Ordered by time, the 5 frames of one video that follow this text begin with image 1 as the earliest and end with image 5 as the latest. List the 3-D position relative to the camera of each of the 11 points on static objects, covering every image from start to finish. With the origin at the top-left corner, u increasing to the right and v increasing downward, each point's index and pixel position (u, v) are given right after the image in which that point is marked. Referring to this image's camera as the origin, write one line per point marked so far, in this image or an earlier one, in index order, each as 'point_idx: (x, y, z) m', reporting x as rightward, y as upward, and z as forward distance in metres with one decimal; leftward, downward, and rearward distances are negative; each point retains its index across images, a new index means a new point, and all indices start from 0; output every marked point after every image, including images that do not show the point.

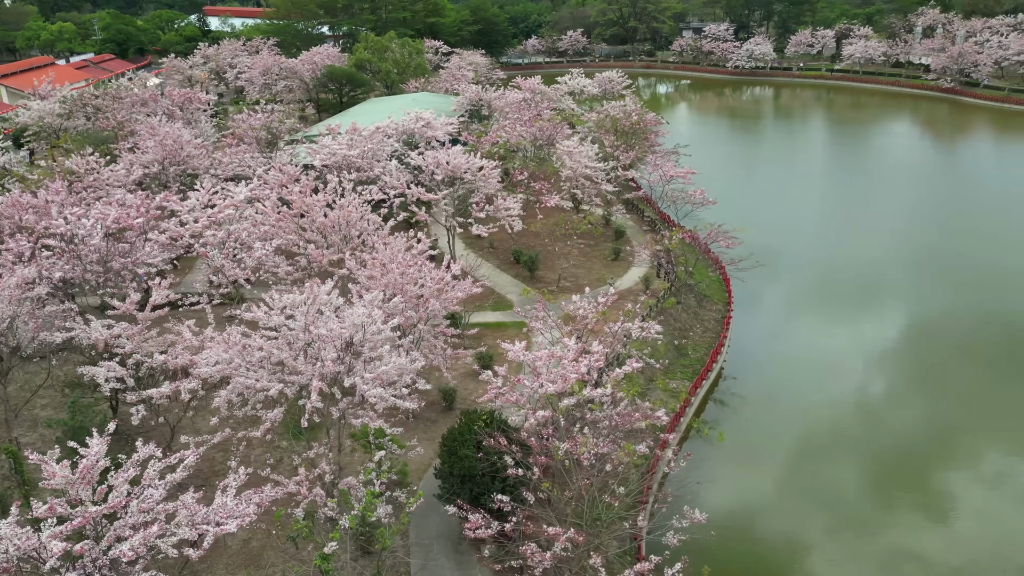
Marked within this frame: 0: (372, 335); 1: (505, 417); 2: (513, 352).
0: (-2.1, -0.7, +11.1) m
1: (-0.2, -1.9, +11.5) m
2: (0.0, -1.1, +12.3) m
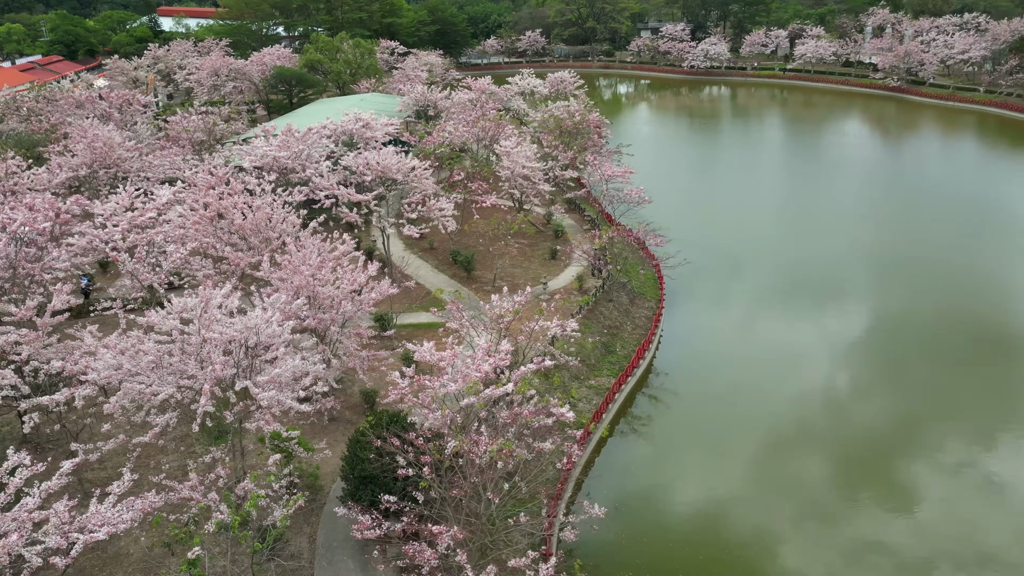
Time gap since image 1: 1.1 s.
0: (-3.6, -0.7, +11.1) m
1: (-1.7, -2.0, +11.5) m
2: (-1.5, -1.1, +12.3) m
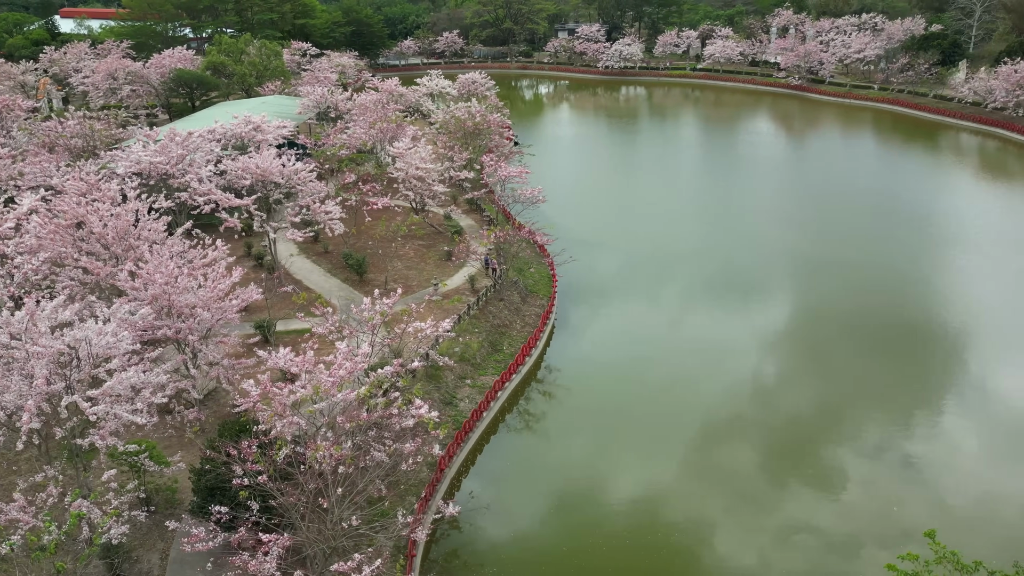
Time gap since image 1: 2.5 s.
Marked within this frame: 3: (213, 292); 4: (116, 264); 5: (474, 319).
0: (-5.8, -0.9, +10.7) m
1: (-3.9, -2.0, +11.3) m
2: (-3.8, -1.1, +12.1) m
3: (-5.5, -0.1, +13.9) m
4: (-8.3, +0.5, +15.7) m
5: (-1.0, -0.8, +19.6) m
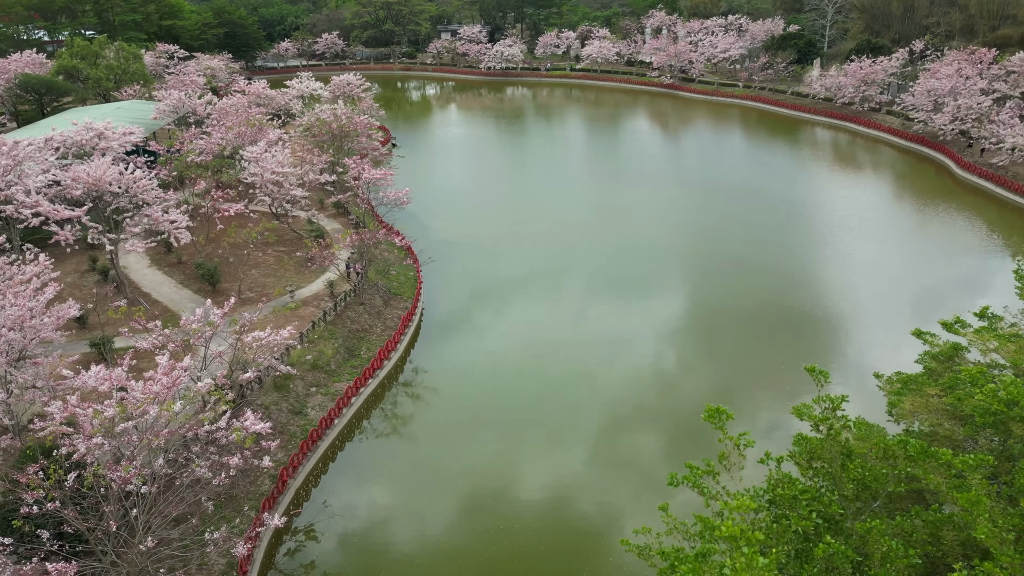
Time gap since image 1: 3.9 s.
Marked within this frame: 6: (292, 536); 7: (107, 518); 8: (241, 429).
0: (-8.3, -1.2, +9.8) m
1: (-6.4, -2.3, +10.7) m
2: (-6.5, -1.4, +11.5) m
3: (-8.5, -0.4, +13.1) m
4: (-11.4, 0.0, +14.6) m
5: (-4.7, -0.9, +19.3) m
6: (-4.2, -4.7, +14.2) m
7: (-4.9, -2.9, +9.3) m
8: (-4.2, -2.2, +11.6) m
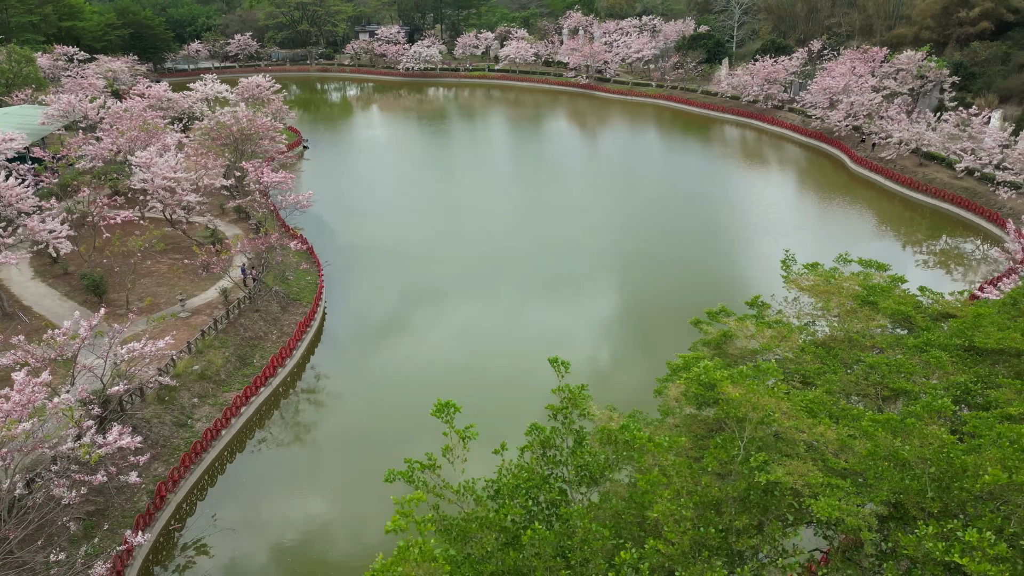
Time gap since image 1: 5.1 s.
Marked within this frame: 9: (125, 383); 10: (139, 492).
0: (-10.1, -1.5, +9.1) m
1: (-8.2, -2.5, +10.1) m
2: (-8.4, -1.6, +10.9) m
3: (-10.5, -0.7, +12.3) m
4: (-13.6, -0.3, +13.5) m
5: (-7.2, -1.1, +18.8) m
6: (-6.2, -4.9, +13.8) m
7: (-6.6, -3.0, +8.9) m
8: (-6.1, -2.3, +11.2) m
9: (-7.0, -1.7, +13.7) m
10: (-6.7, -3.6, +13.5) m
